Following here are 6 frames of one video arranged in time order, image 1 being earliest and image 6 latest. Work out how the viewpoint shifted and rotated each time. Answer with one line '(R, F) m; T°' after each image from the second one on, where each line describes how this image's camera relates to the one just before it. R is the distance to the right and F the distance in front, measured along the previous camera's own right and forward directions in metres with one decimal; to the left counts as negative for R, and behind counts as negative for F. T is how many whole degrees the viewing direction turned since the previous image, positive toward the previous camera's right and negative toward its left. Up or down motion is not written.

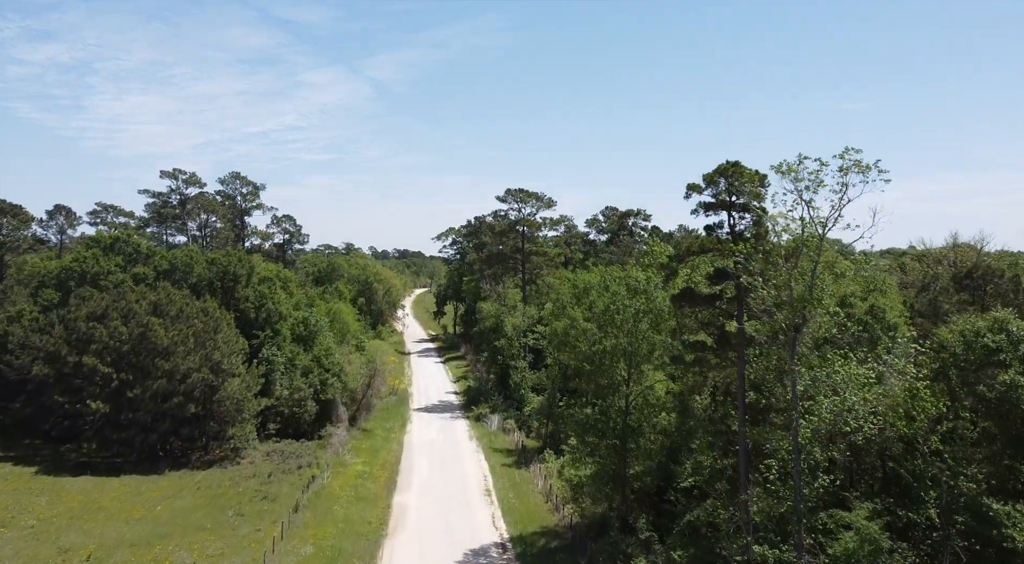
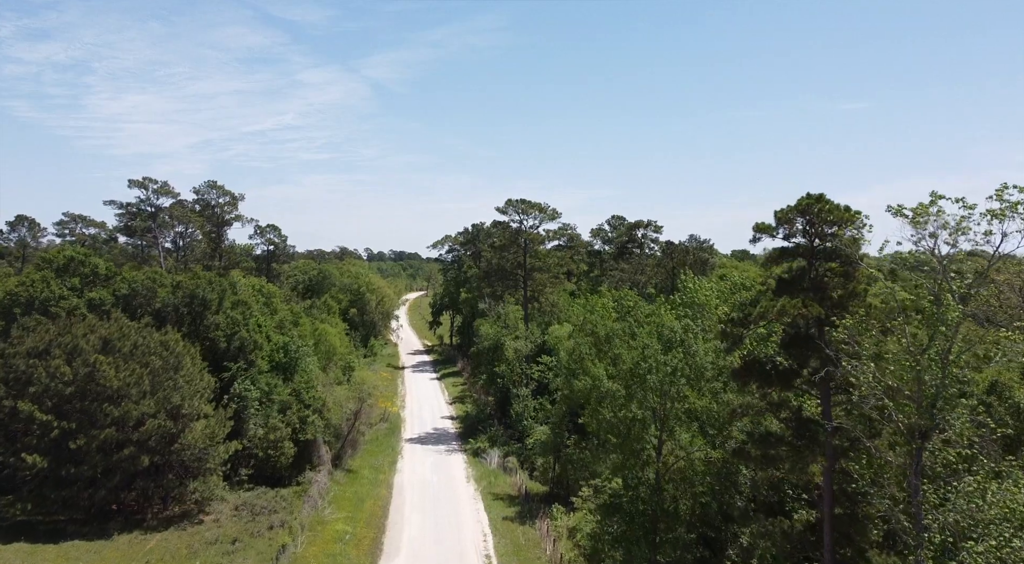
(-0.3, +6.1) m; 0°
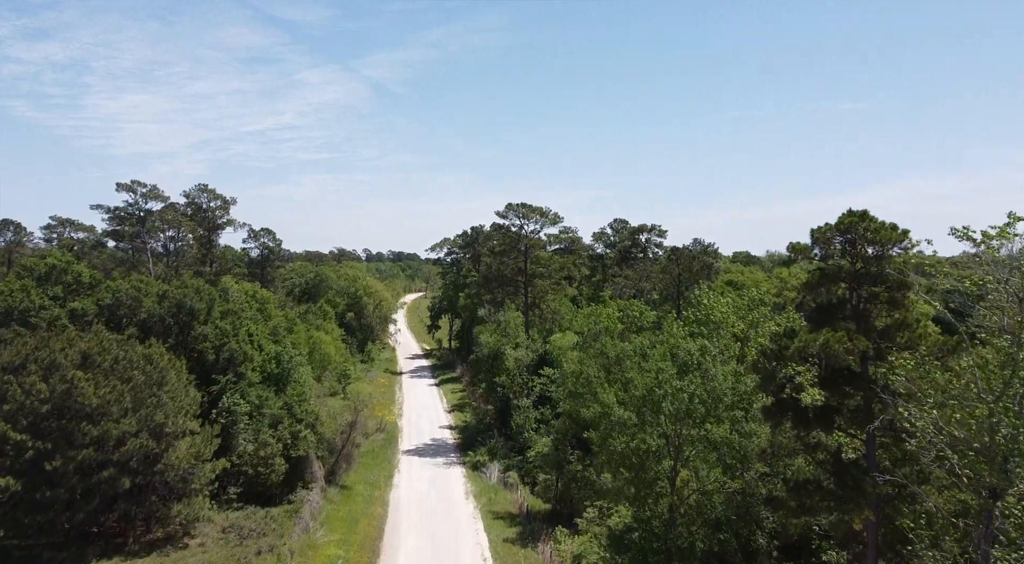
(-0.1, +2.1) m; 0°
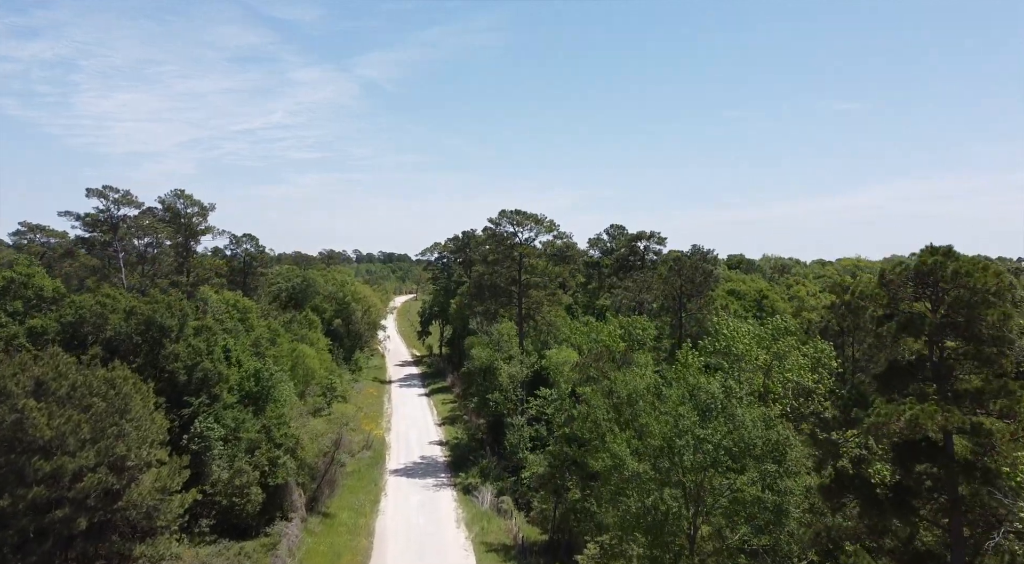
(-0.2, +3.2) m; +1°
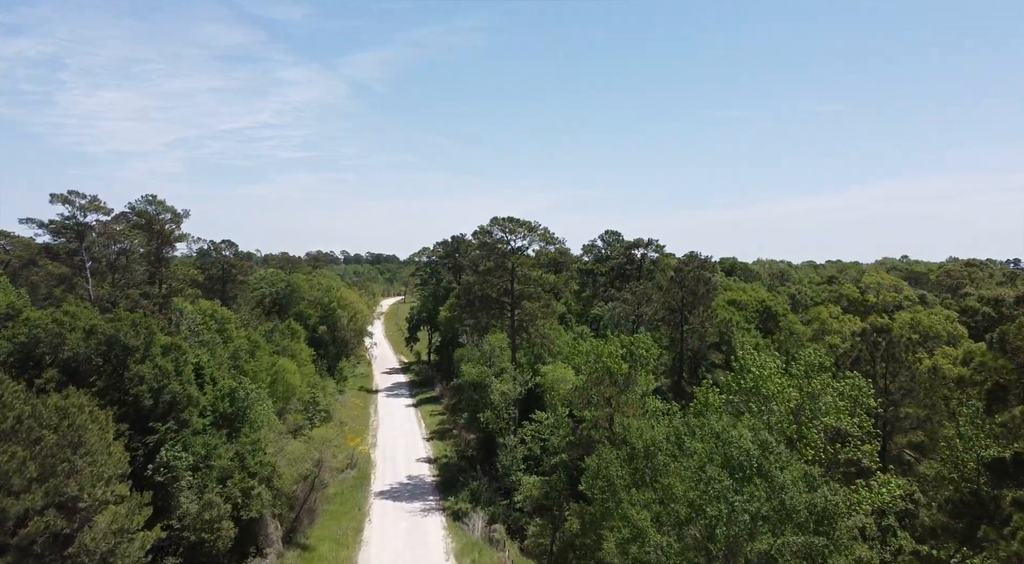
(-0.2, +3.3) m; +1°
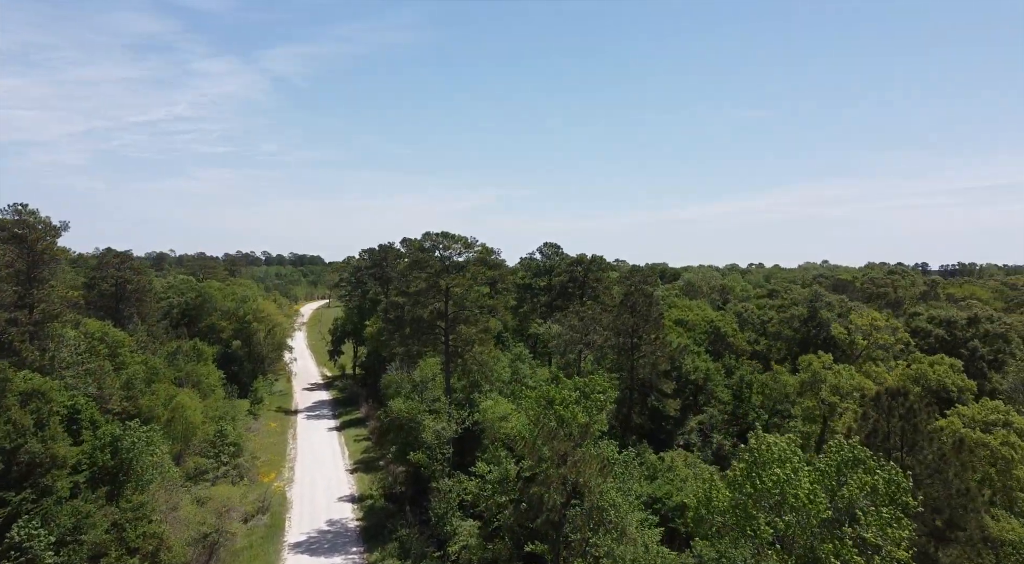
(-0.4, +6.6) m; +4°
